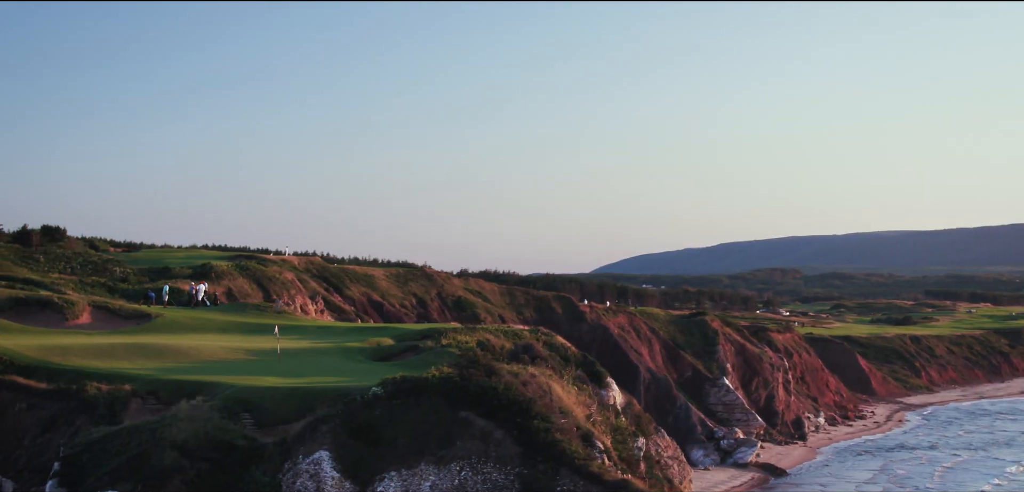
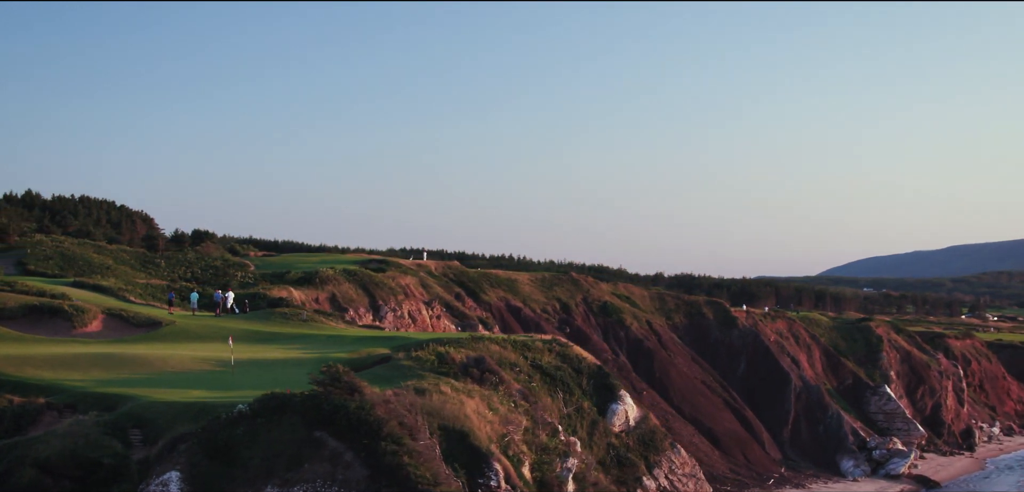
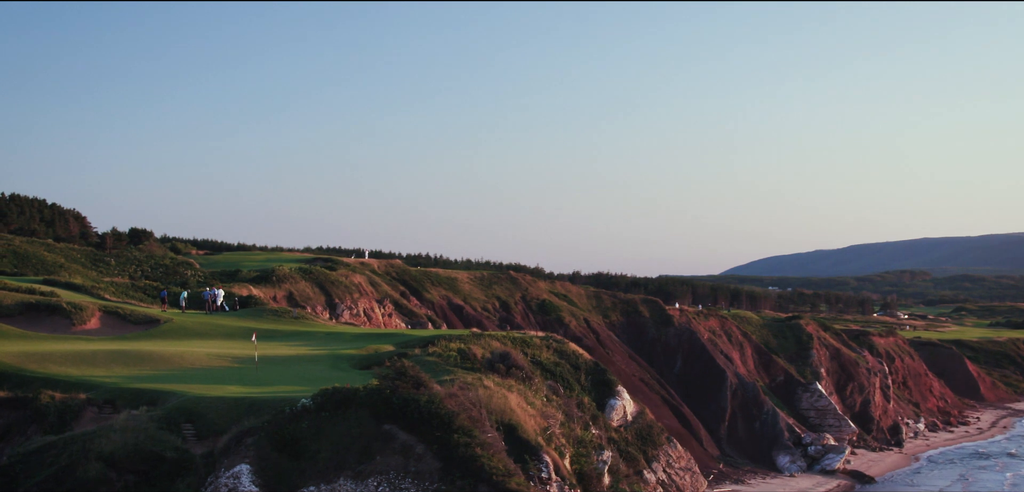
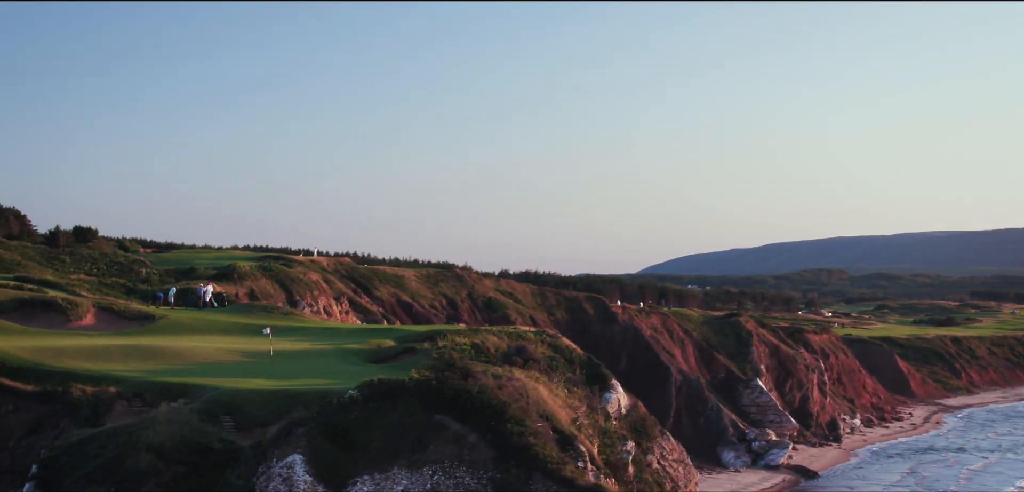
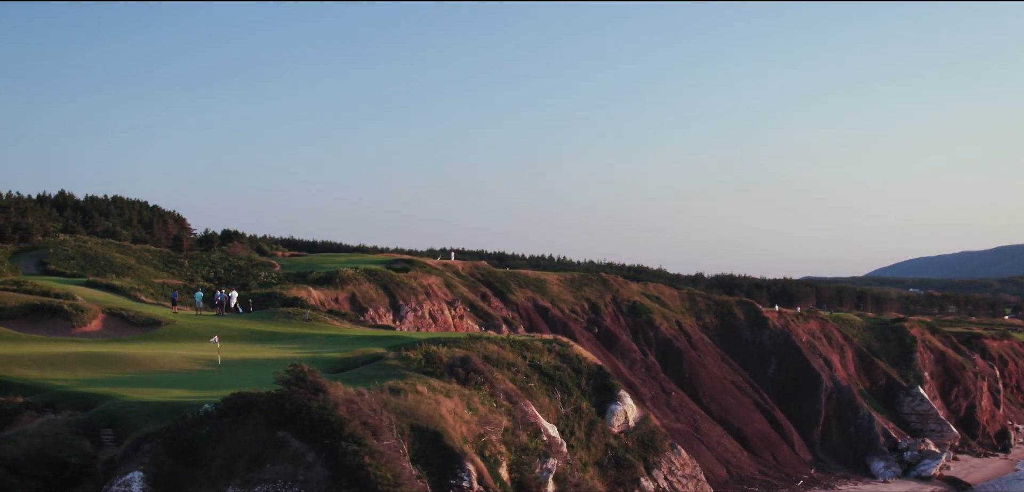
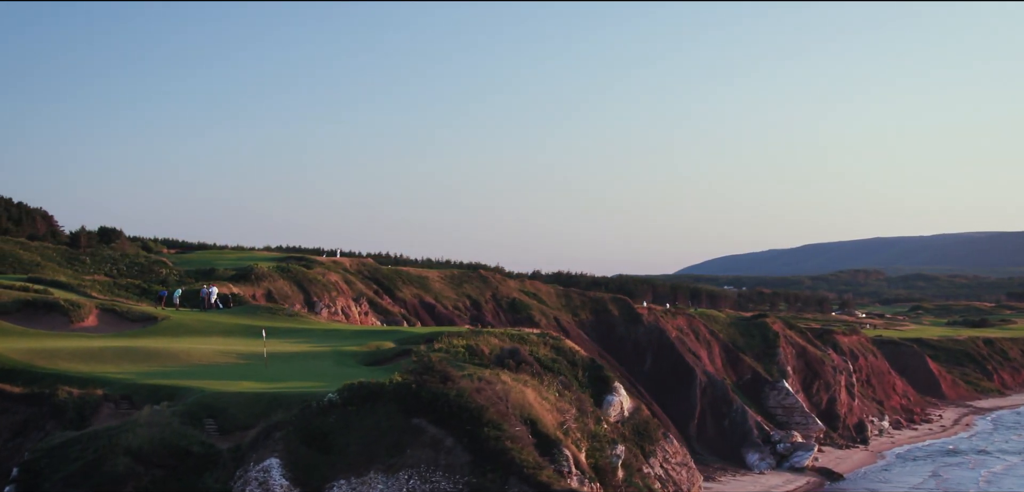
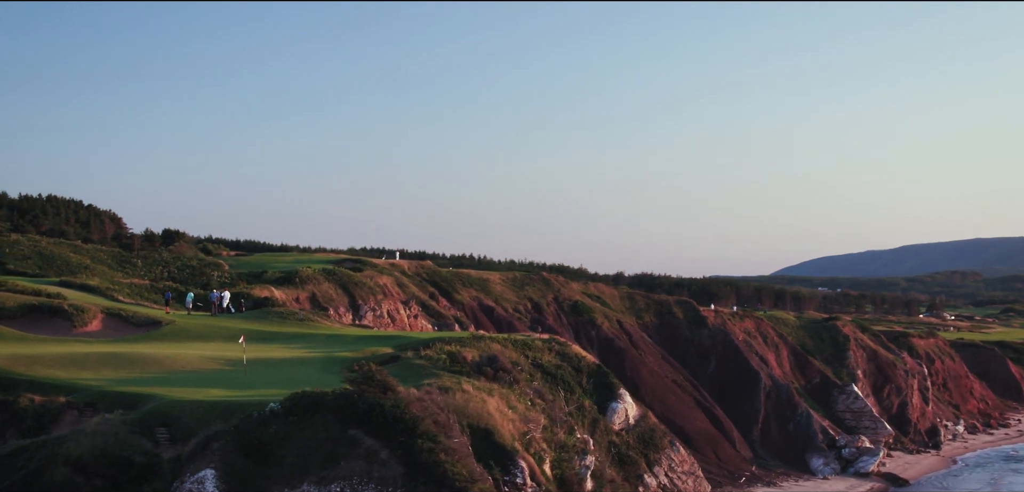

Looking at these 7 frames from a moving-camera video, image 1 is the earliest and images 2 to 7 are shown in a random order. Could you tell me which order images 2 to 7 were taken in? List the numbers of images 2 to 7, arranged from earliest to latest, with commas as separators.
4, 6, 3, 7, 2, 5
